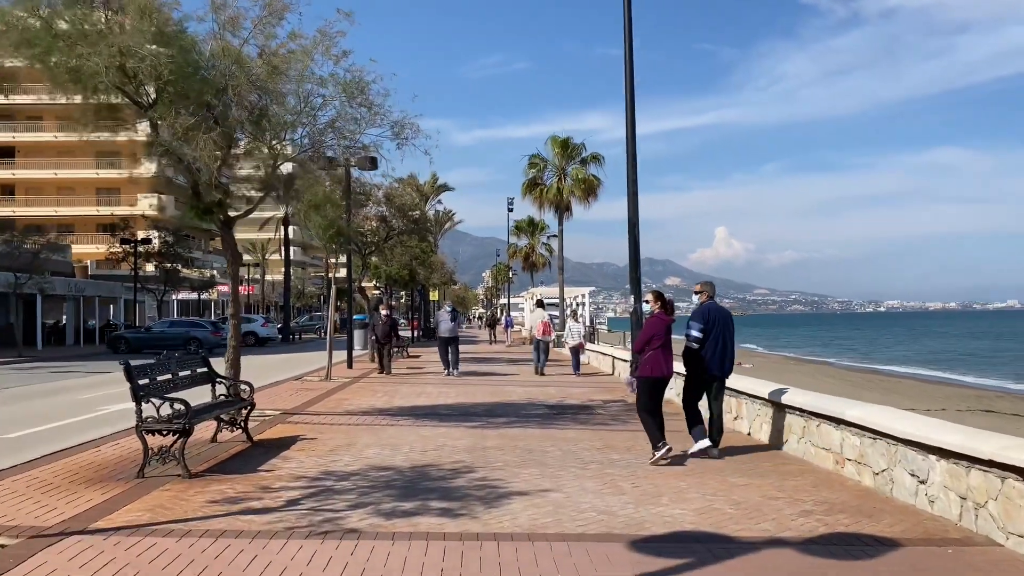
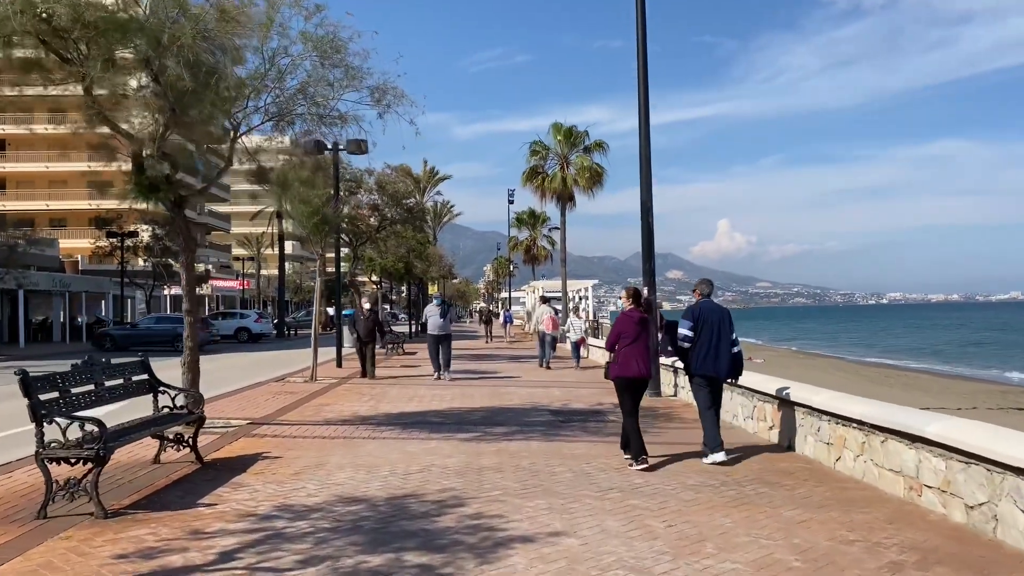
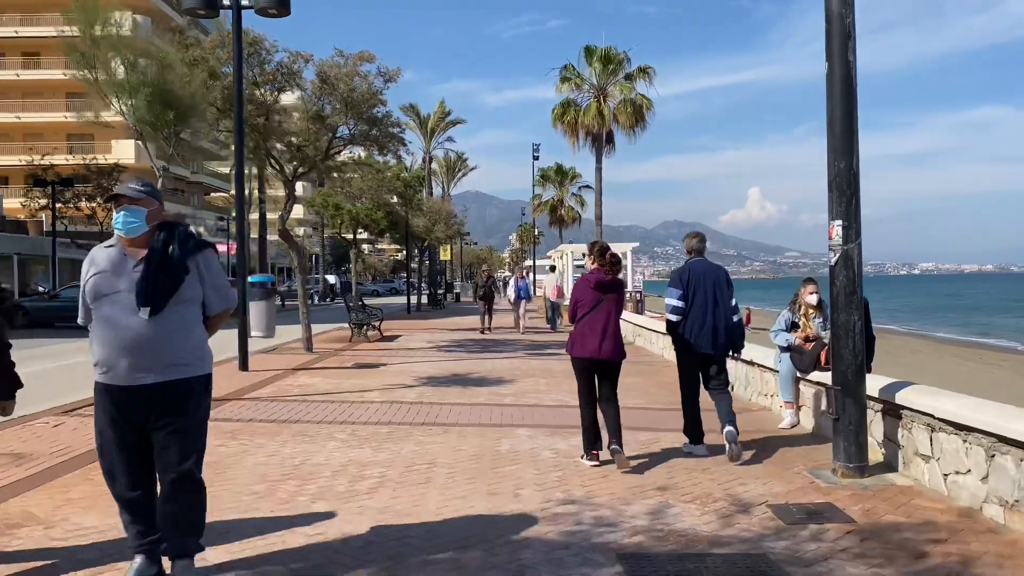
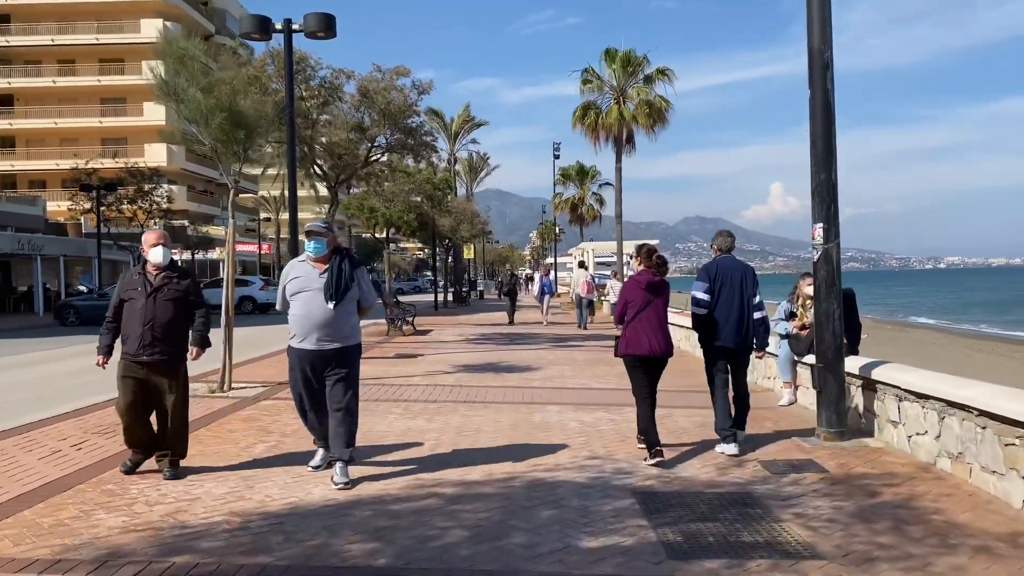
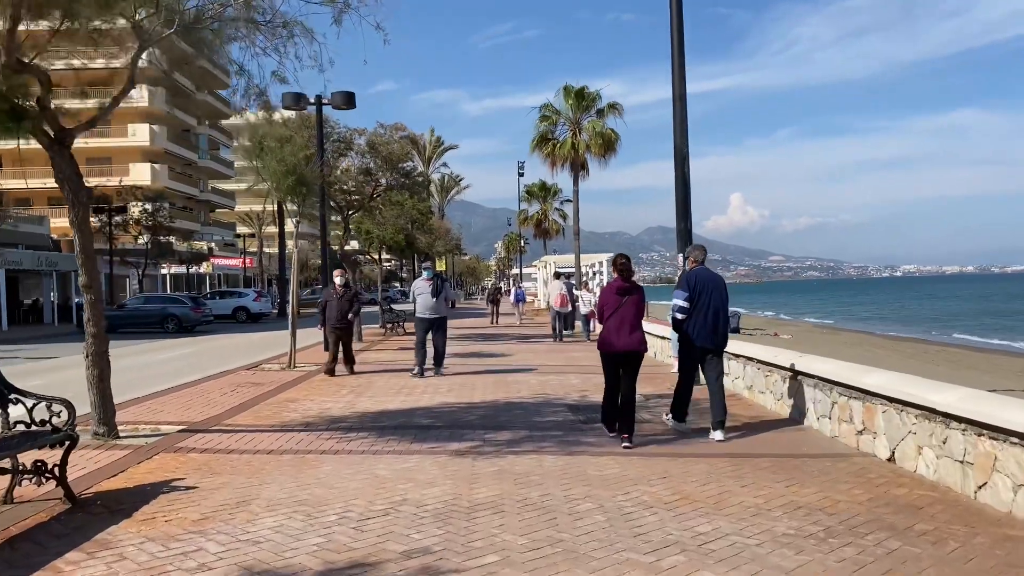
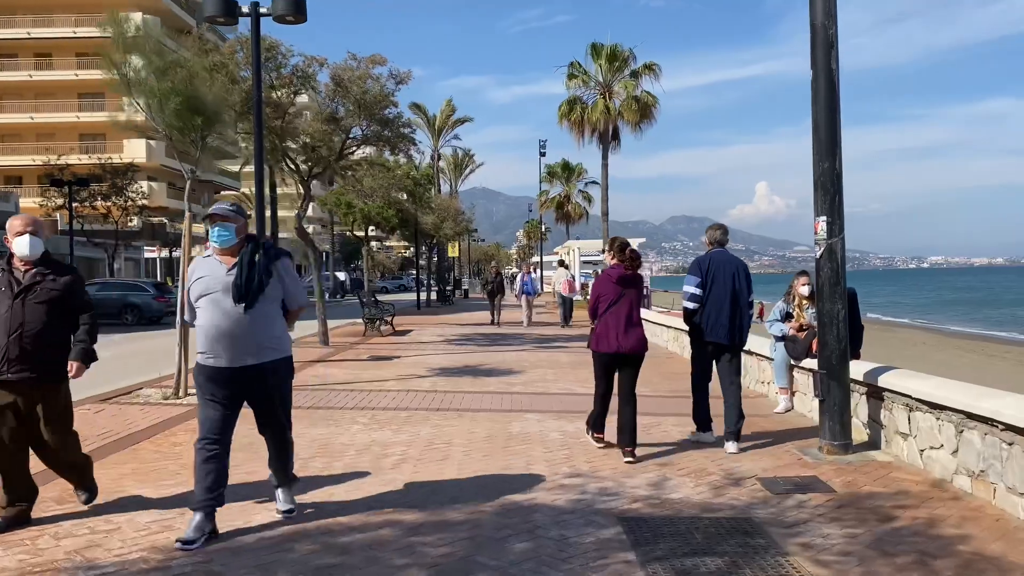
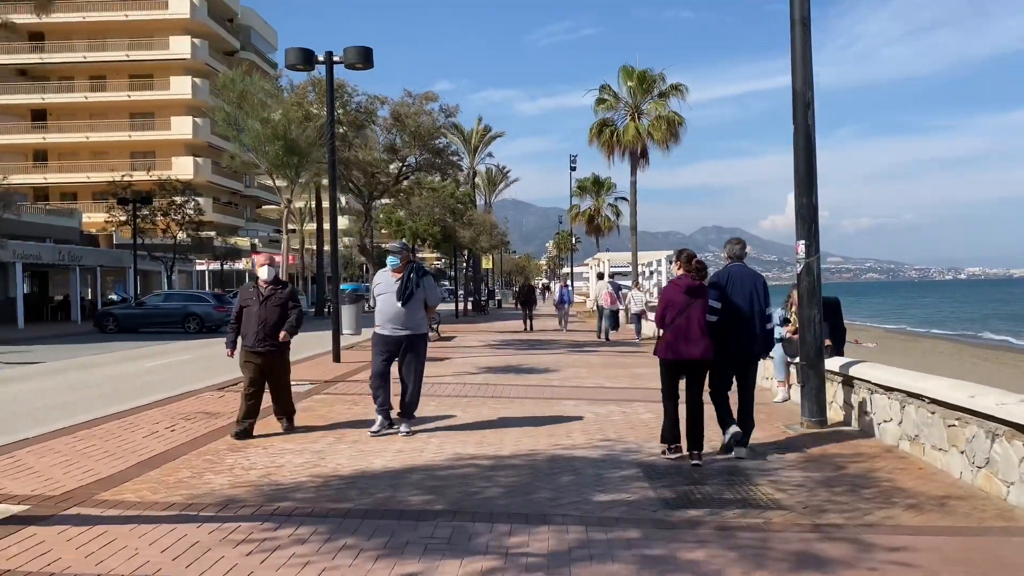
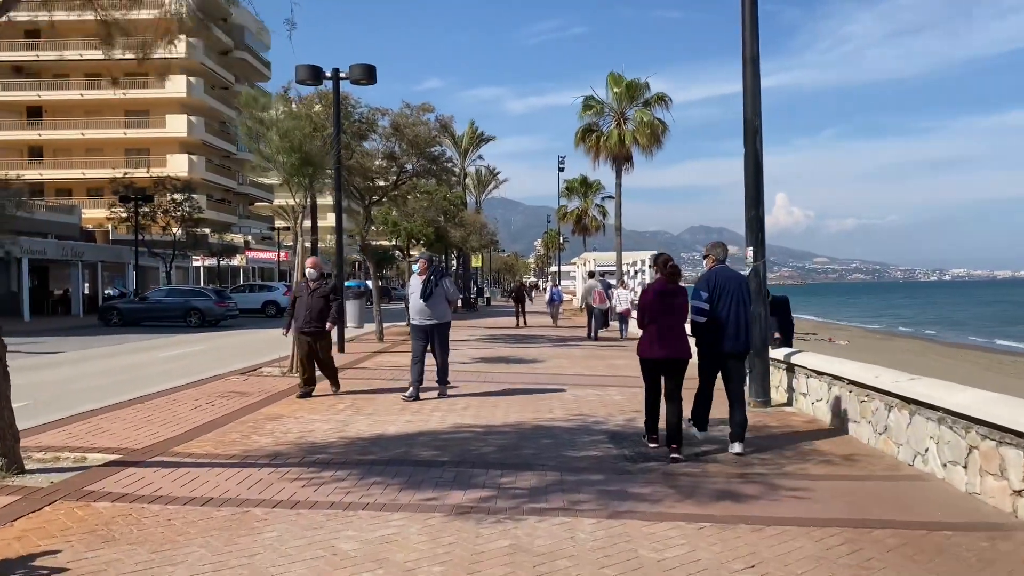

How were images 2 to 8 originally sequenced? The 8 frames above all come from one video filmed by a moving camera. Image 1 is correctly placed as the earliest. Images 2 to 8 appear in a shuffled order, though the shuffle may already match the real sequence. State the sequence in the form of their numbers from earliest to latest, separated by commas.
2, 5, 8, 7, 4, 6, 3
